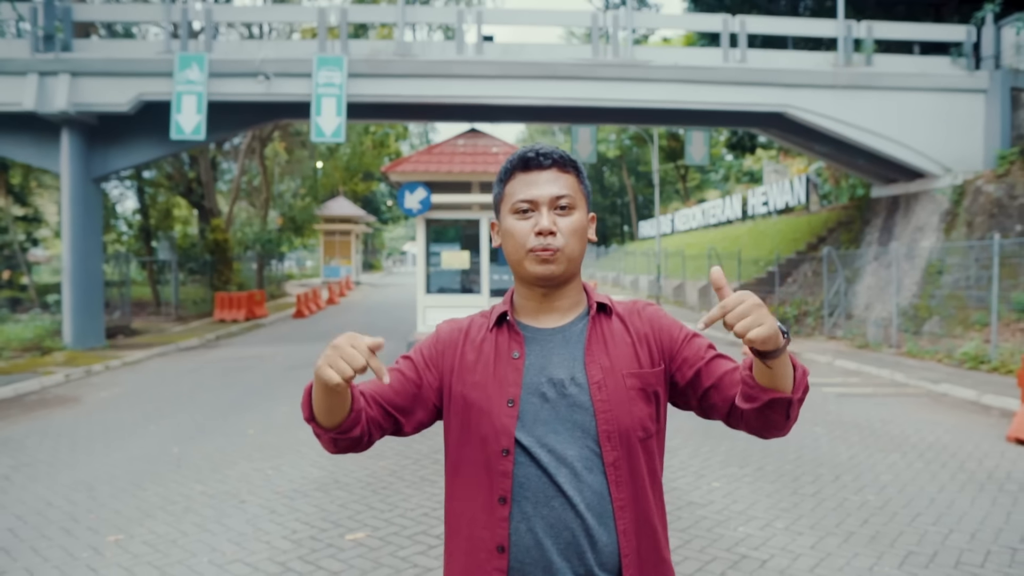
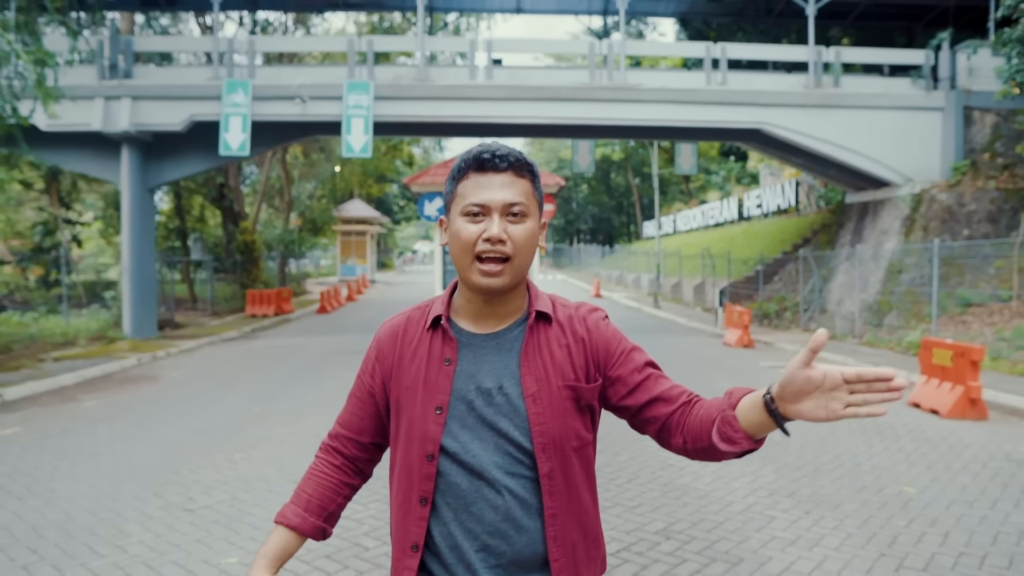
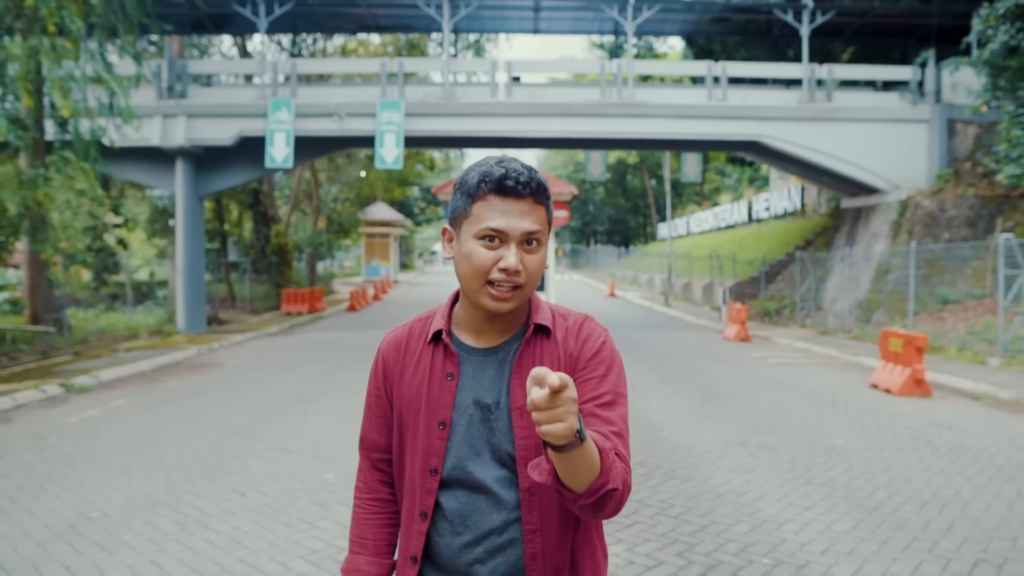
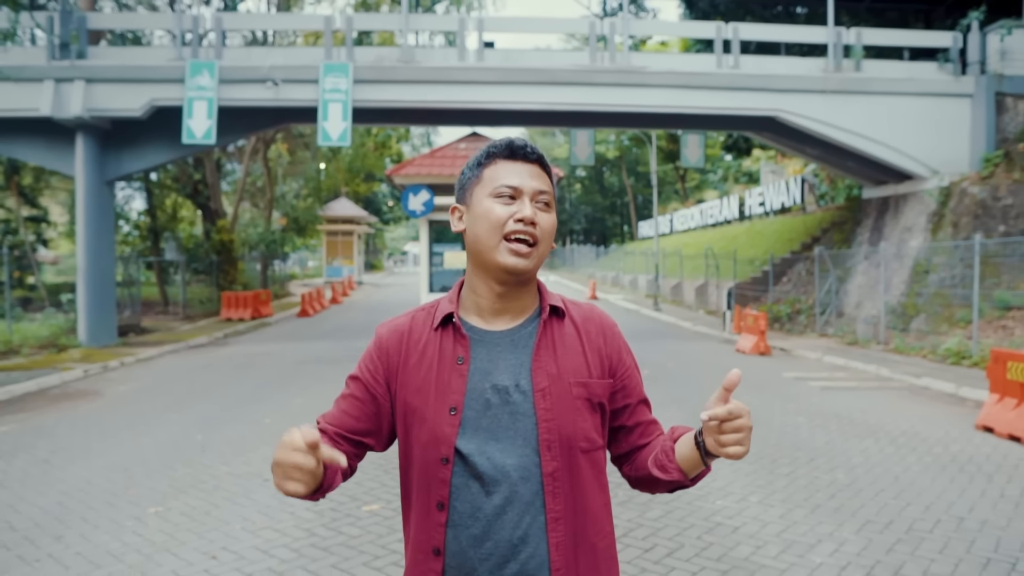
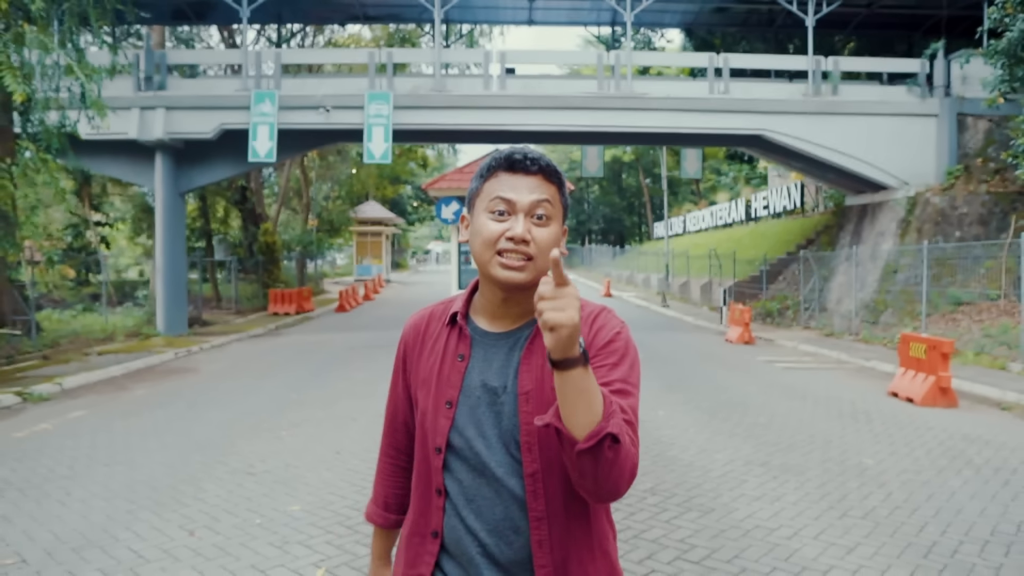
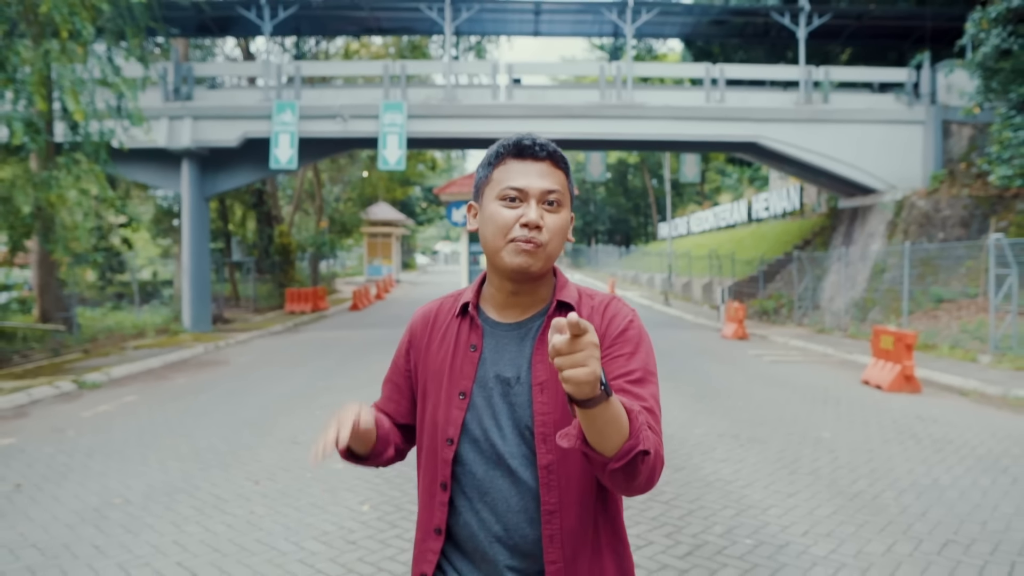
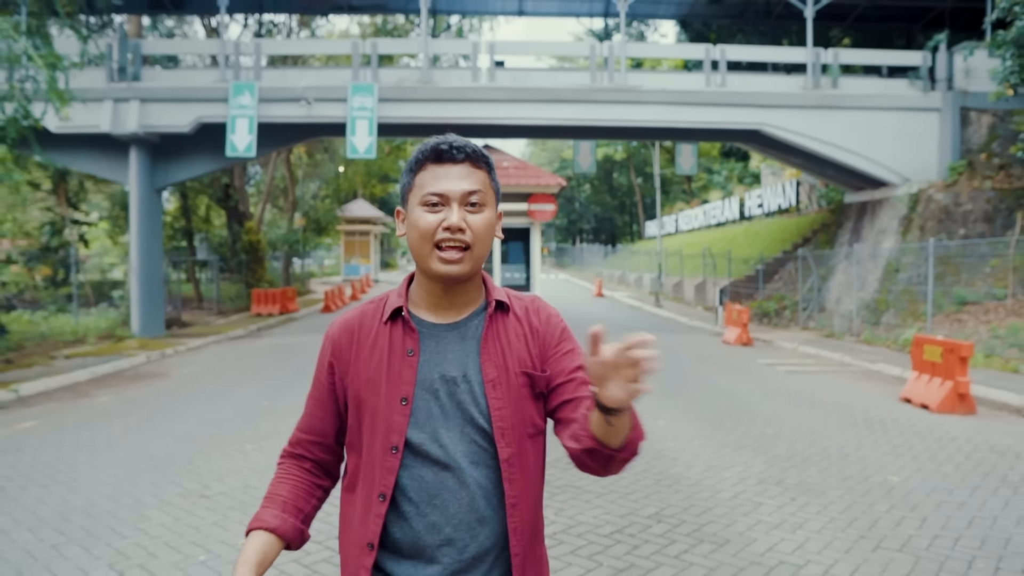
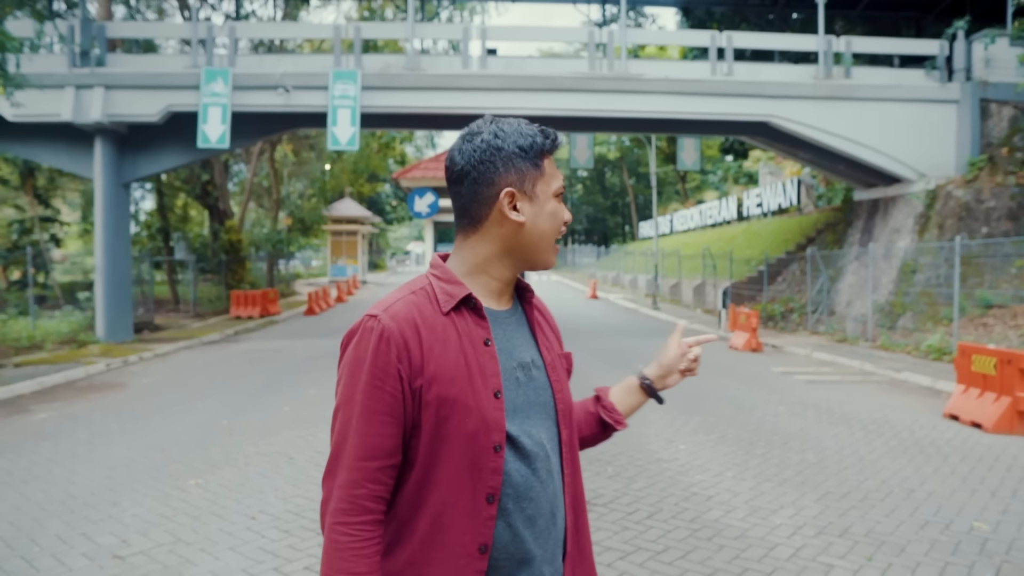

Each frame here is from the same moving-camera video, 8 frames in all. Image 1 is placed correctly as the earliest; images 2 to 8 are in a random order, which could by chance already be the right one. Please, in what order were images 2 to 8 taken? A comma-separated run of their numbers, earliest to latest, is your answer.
4, 8, 2, 7, 5, 3, 6
